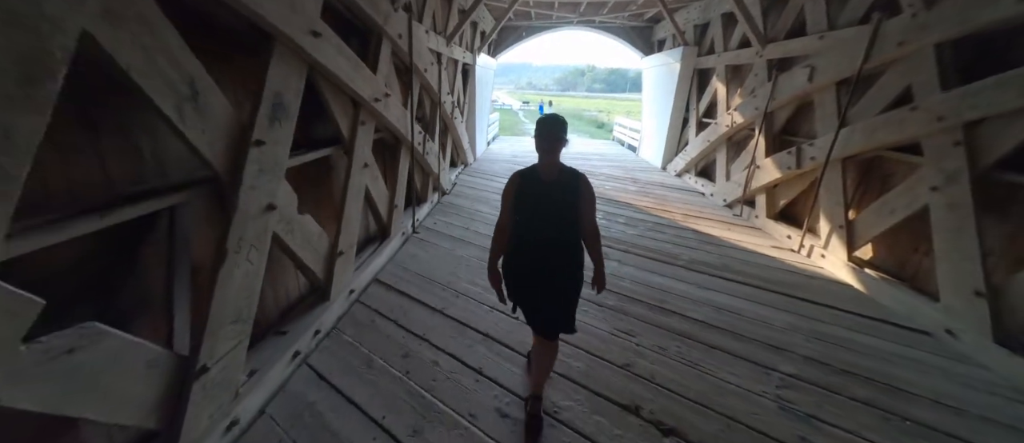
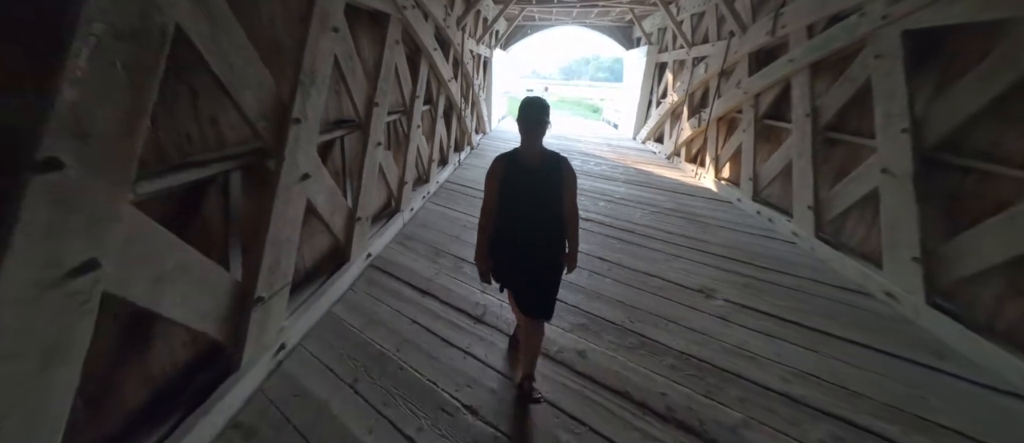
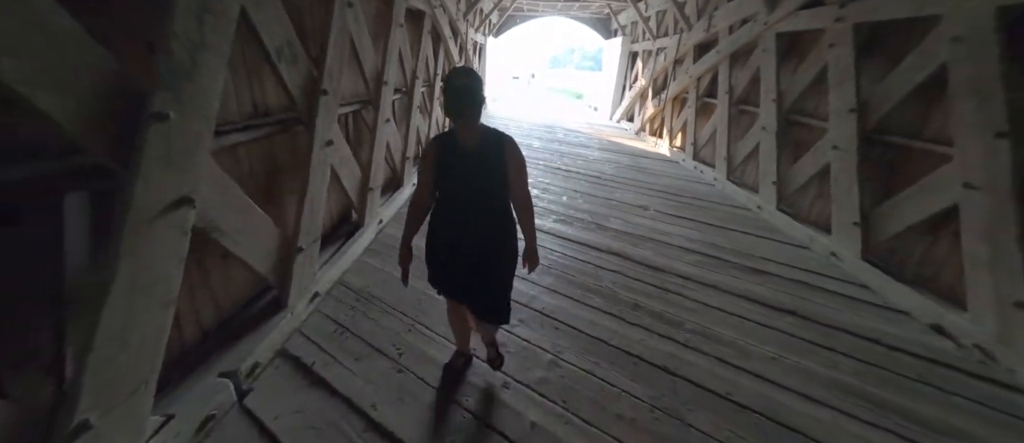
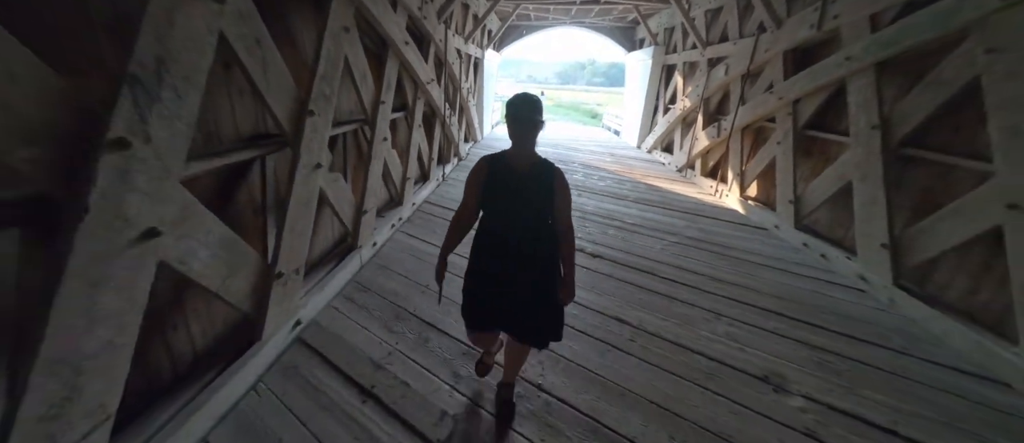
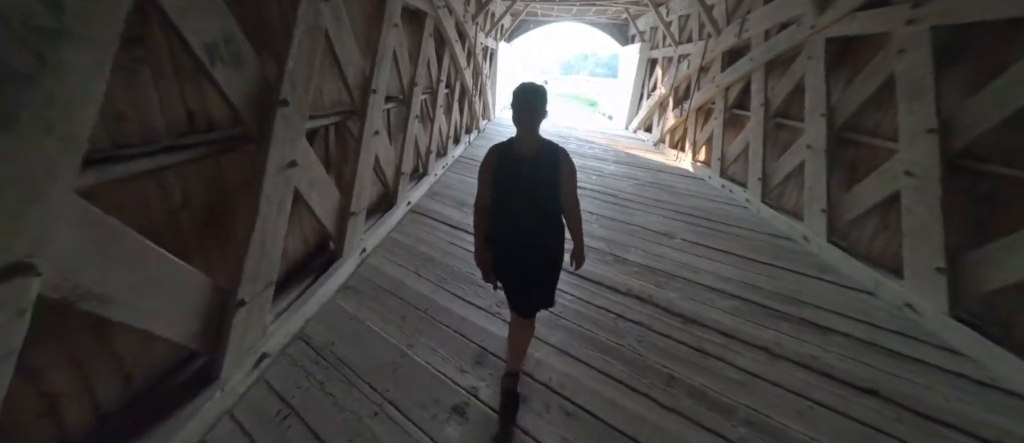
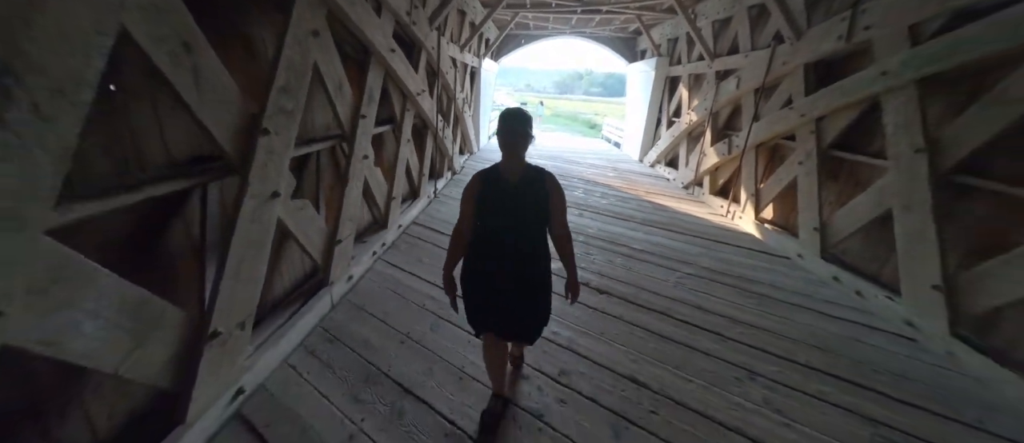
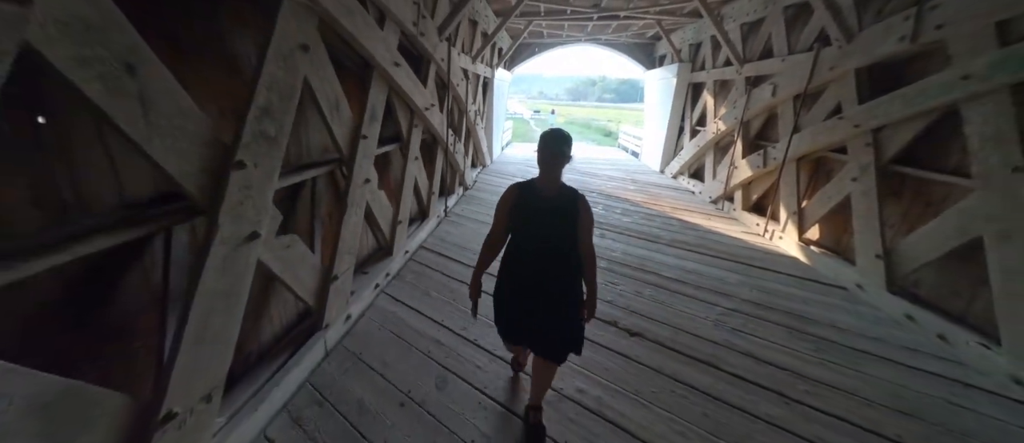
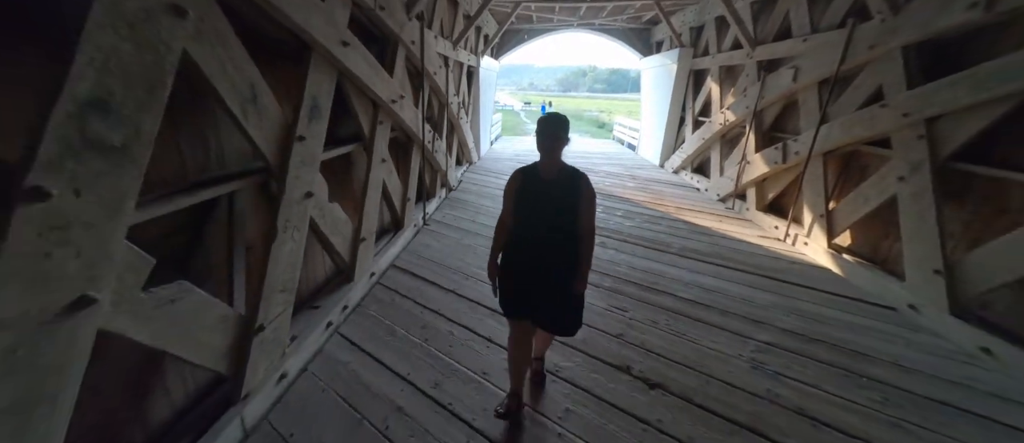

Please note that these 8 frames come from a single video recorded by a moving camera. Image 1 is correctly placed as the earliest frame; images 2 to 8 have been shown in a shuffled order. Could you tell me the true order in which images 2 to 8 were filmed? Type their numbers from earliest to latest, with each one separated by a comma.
8, 7, 6, 4, 2, 5, 3
